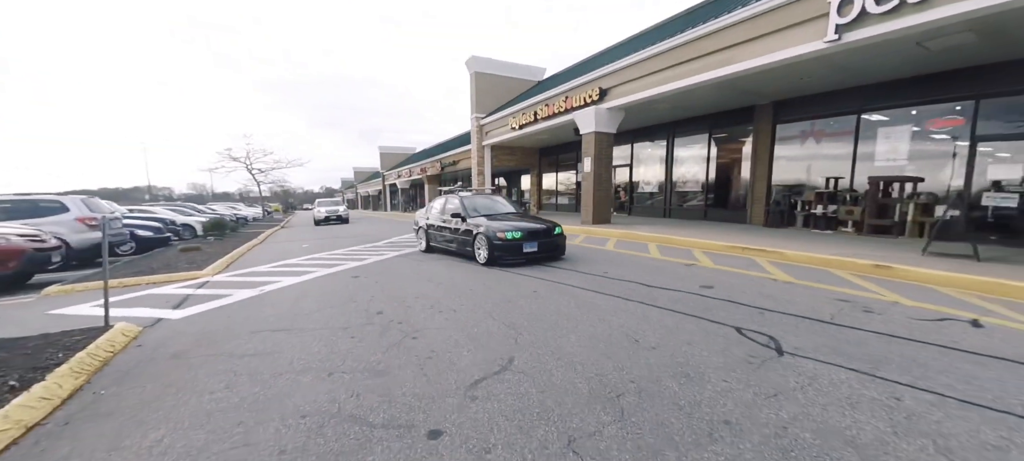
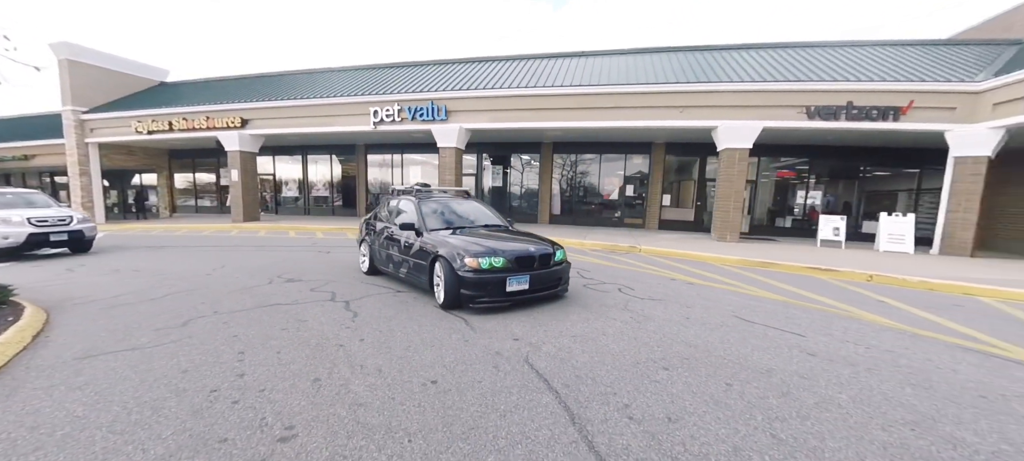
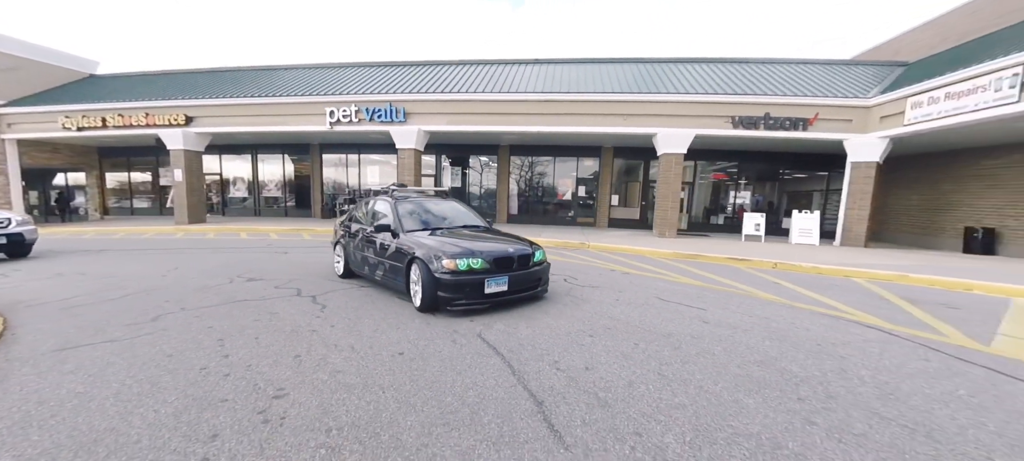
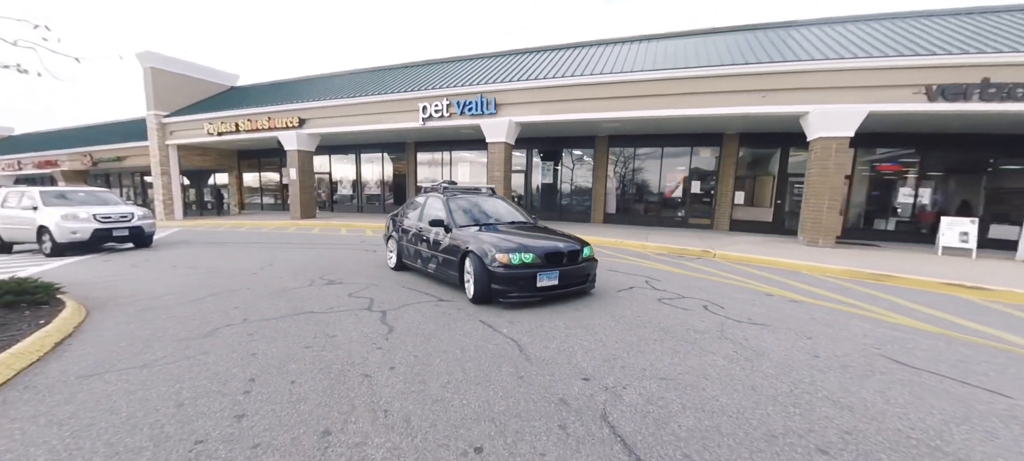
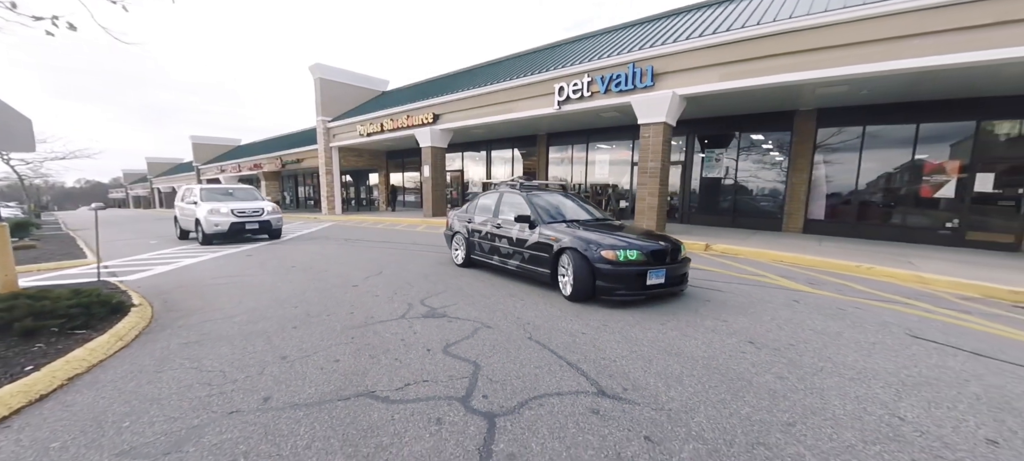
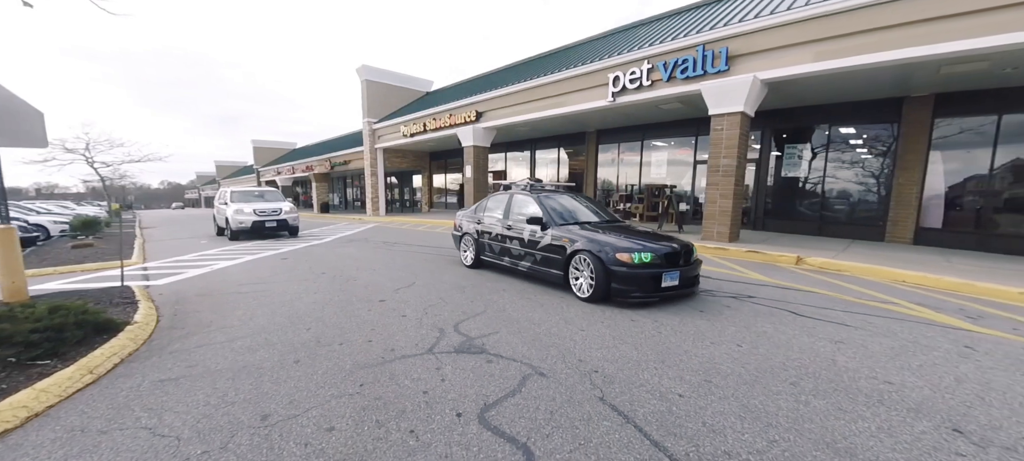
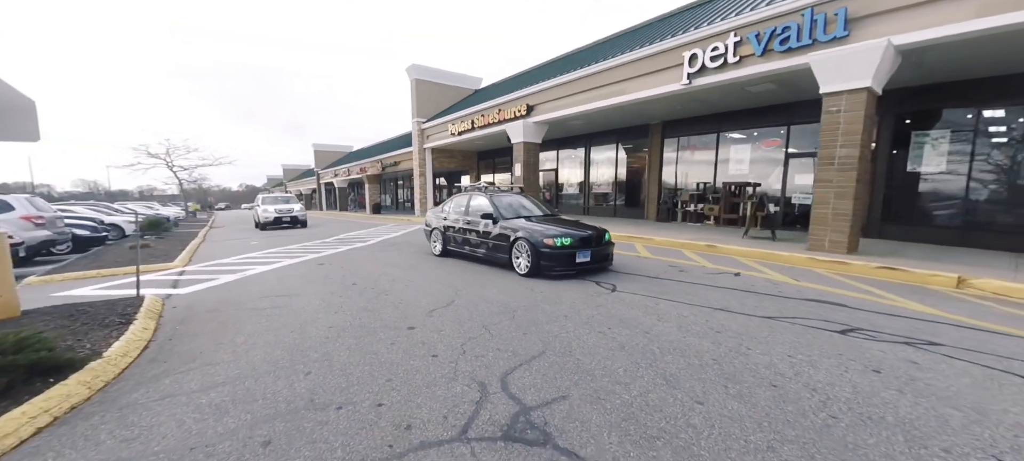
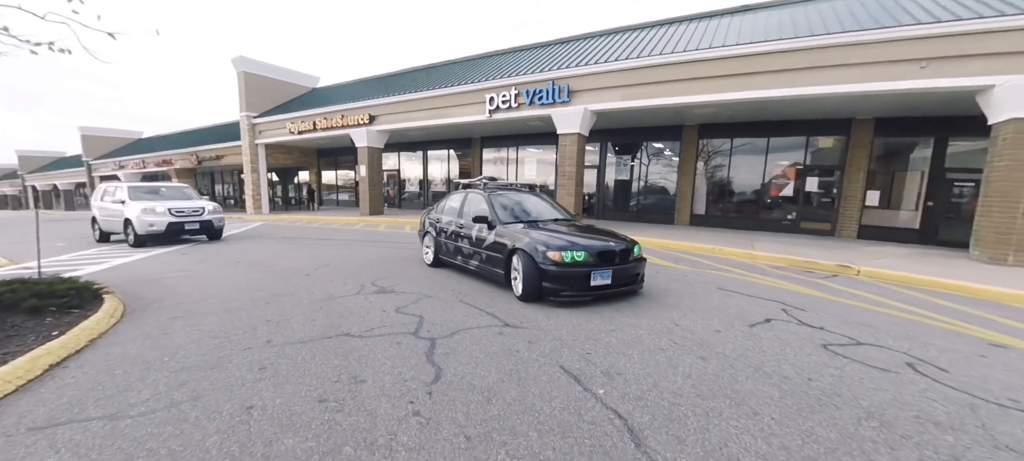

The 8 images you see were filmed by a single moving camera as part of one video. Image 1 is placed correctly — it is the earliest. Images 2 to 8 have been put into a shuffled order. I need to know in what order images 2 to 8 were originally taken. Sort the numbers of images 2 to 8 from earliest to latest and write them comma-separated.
7, 6, 5, 8, 4, 2, 3
